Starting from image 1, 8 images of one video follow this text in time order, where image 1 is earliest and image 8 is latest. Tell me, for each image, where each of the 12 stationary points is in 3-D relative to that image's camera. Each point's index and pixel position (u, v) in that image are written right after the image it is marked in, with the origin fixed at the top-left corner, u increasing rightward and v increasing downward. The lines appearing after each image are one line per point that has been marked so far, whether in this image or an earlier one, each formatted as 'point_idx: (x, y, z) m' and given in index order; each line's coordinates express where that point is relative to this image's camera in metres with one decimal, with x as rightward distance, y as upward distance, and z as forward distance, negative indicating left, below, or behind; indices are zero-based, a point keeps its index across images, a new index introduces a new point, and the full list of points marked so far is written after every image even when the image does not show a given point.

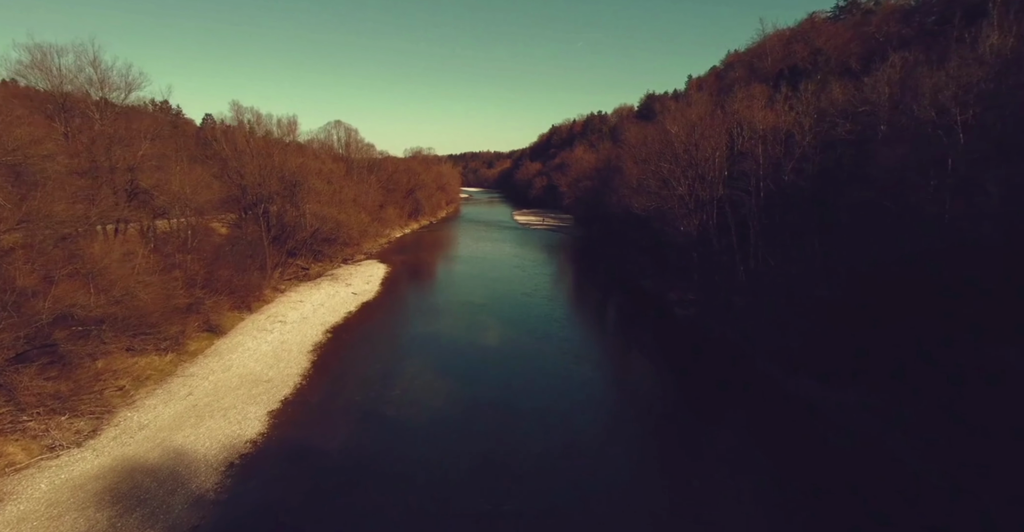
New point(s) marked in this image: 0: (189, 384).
0: (-11.2, -4.1, +17.7) m
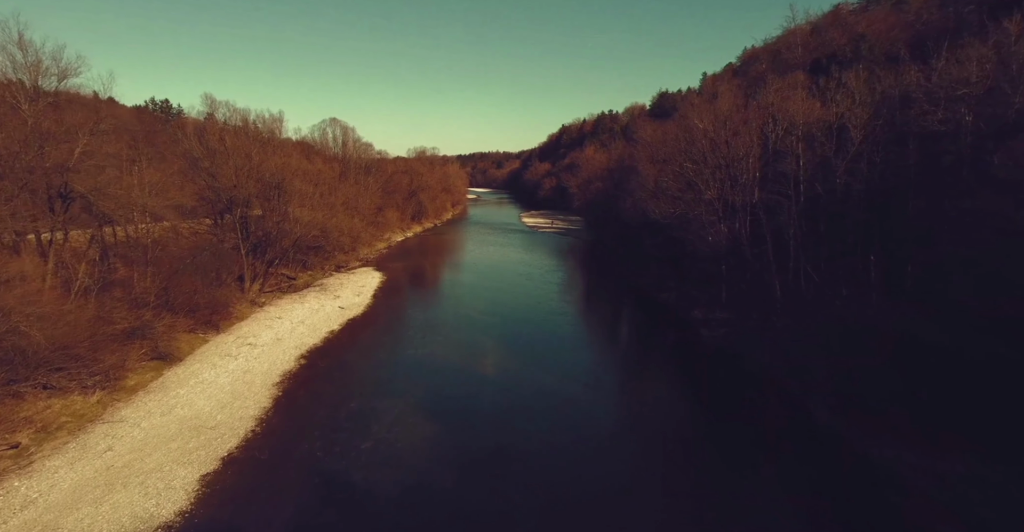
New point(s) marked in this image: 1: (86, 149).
0: (-11.2, -4.7, +14.4) m
1: (-15.9, +4.4, +19.1) m
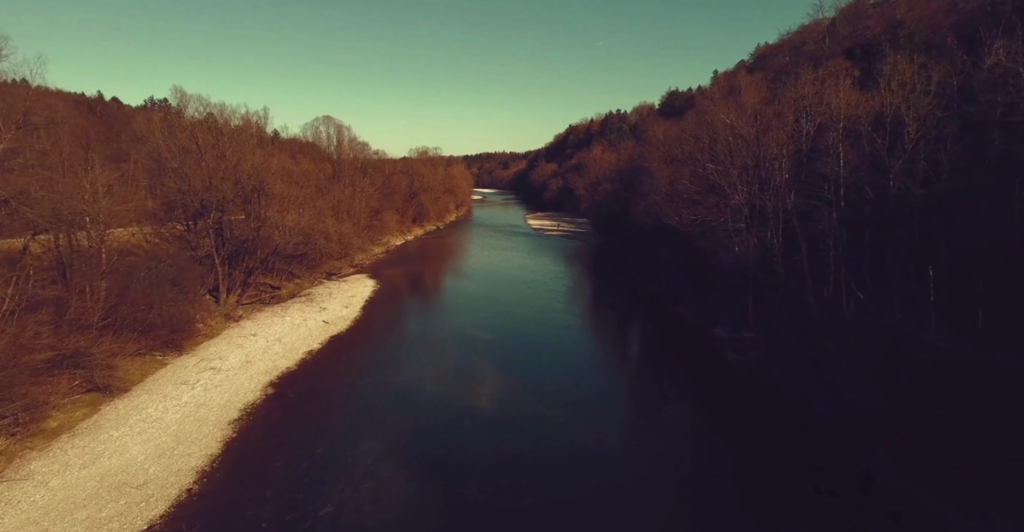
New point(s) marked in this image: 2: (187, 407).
0: (-11.4, -5.2, +11.6) m
1: (-16.0, +3.9, +16.4) m
2: (-10.7, -4.7, +16.8) m
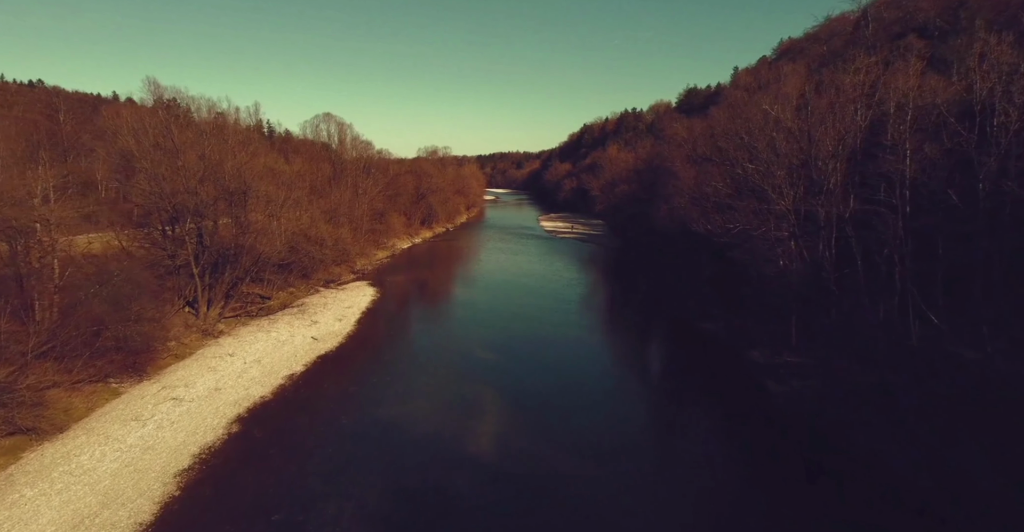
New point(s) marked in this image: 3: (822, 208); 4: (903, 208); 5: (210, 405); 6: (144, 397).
0: (-11.4, -5.7, +9.0) m
1: (-15.8, +3.4, +13.9) m
2: (-10.6, -5.2, +14.2) m
3: (+10.9, +2.0, +18.1) m
4: (+14.2, +2.1, +18.6) m
5: (-10.5, -4.8, +17.8) m
6: (-12.5, -4.5, +17.4) m
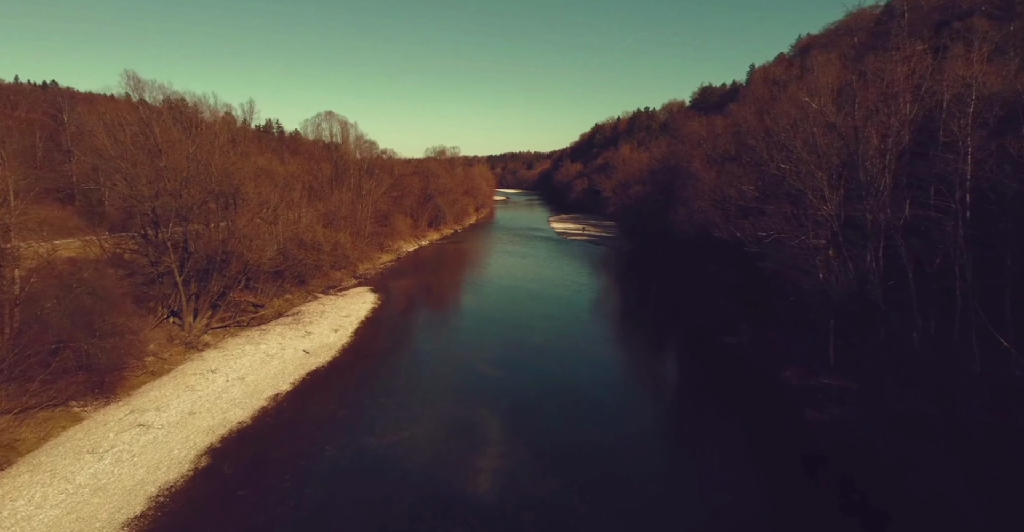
0: (-11.4, -6.1, +7.2) m
1: (-15.8, +3.0, +12.2) m
2: (-10.5, -5.5, +12.4) m
3: (+11.1, +1.6, +15.9) m
4: (+14.4, +1.7, +16.3) m
5: (-10.3, -5.2, +16.0) m
6: (-12.4, -4.8, +15.7) m
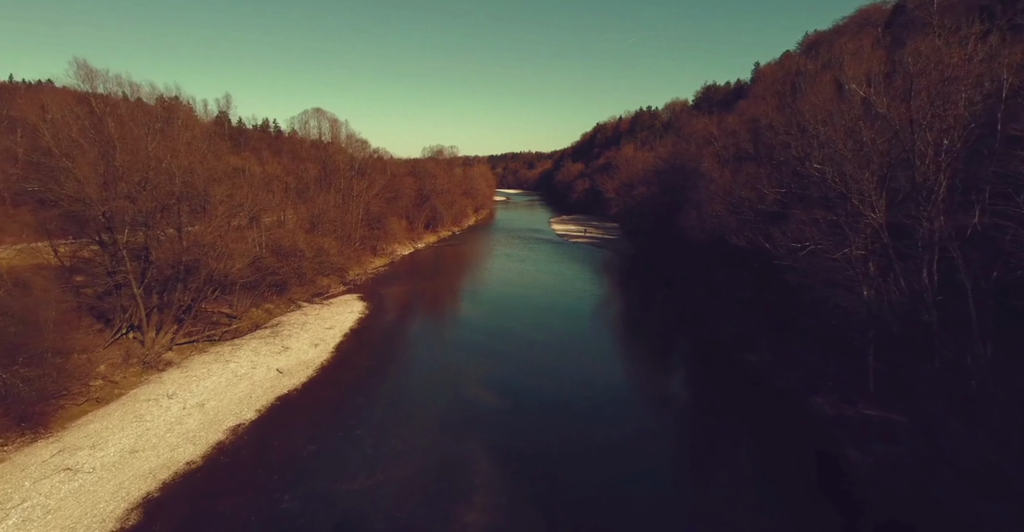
0: (-11.7, -6.5, +4.8) m
1: (-16.0, +2.6, +9.9) m
2: (-10.7, -6.0, +10.0) m
3: (+10.9, +1.2, +13.4) m
4: (+14.2, +1.2, +13.9) m
5: (-10.5, -5.6, +13.6) m
6: (-12.6, -5.3, +13.4) m
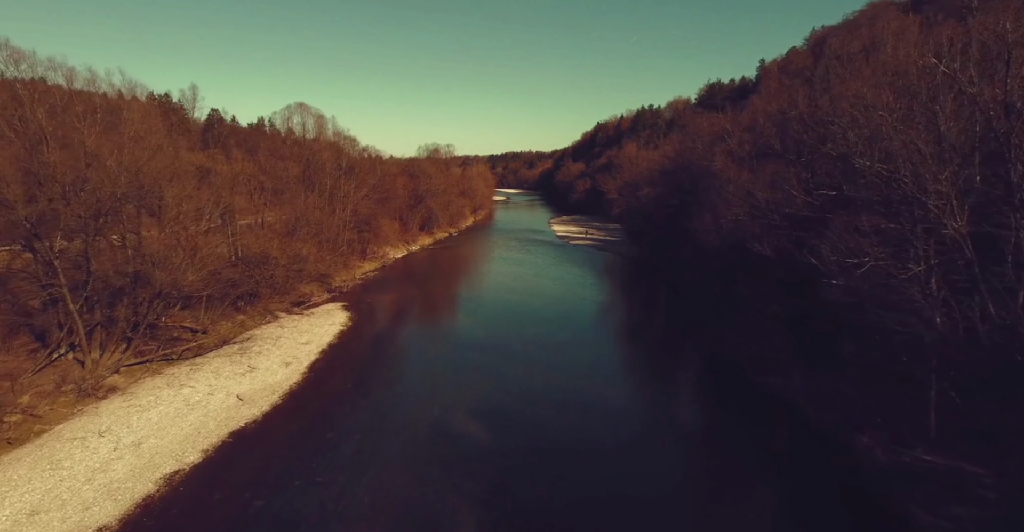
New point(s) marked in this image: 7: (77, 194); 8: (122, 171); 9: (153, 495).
0: (-11.9, -7.0, +2.1) m
1: (-16.2, +2.1, +7.1) m
2: (-11.0, -6.4, +7.3) m
3: (+10.6, +0.7, +10.7) m
4: (+14.0, +0.8, +11.1) m
5: (-10.8, -6.0, +10.9) m
6: (-12.9, -5.7, +10.6) m
7: (-15.0, +2.5, +17.8) m
8: (-14.5, +3.6, +19.2) m
9: (-9.2, -5.9, +13.4) m
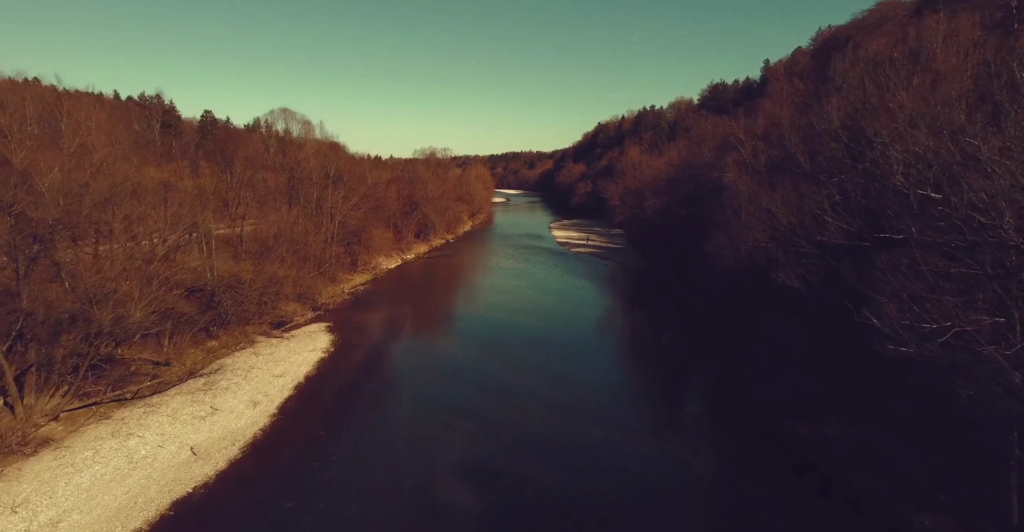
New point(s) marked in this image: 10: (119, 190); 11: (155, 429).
0: (-12.2, -8.1, -0.3) m
1: (-16.5, +1.0, +4.7) m
2: (-11.3, -7.5, +4.9) m
3: (+10.4, -0.5, +8.2) m
4: (+13.7, -0.4, +8.7) m
5: (-11.1, -7.2, +8.5) m
6: (-13.2, -6.8, +8.2) m
7: (-15.3, +1.4, +15.4) m
8: (-14.8, +2.4, +16.8) m
9: (-9.5, -7.1, +11.0) m
10: (-14.5, +2.9, +19.4) m
11: (-12.5, -5.7, +18.0) m
